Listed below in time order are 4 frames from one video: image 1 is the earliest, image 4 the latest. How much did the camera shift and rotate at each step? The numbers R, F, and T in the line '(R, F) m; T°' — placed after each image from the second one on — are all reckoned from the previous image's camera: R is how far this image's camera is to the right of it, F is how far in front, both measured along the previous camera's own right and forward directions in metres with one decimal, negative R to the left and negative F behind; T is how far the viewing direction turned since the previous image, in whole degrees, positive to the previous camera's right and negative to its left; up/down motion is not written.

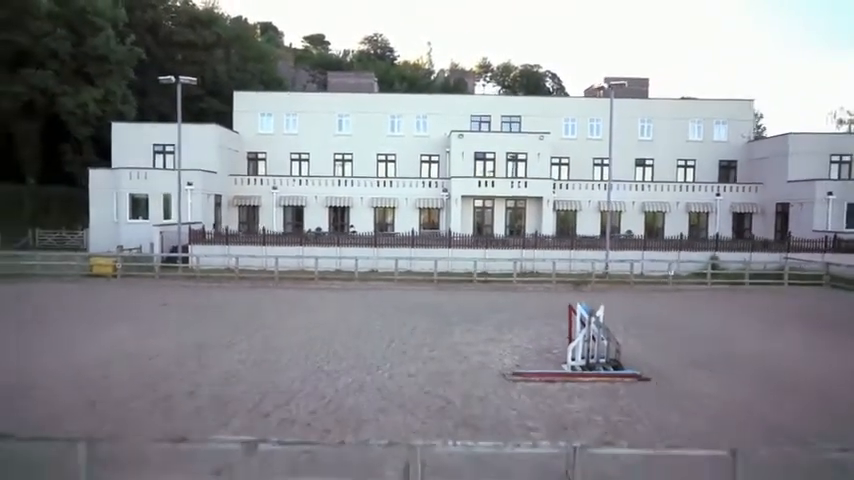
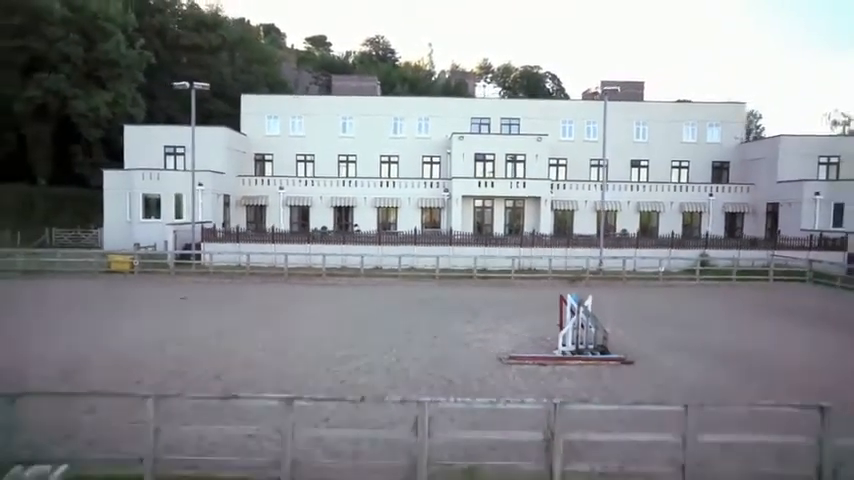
(0.0, -1.5) m; 0°
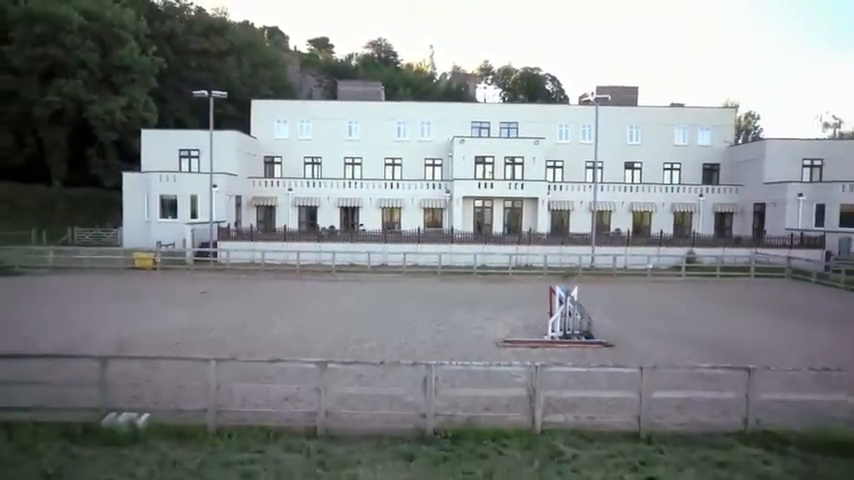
(-0.1, -2.1) m; 0°
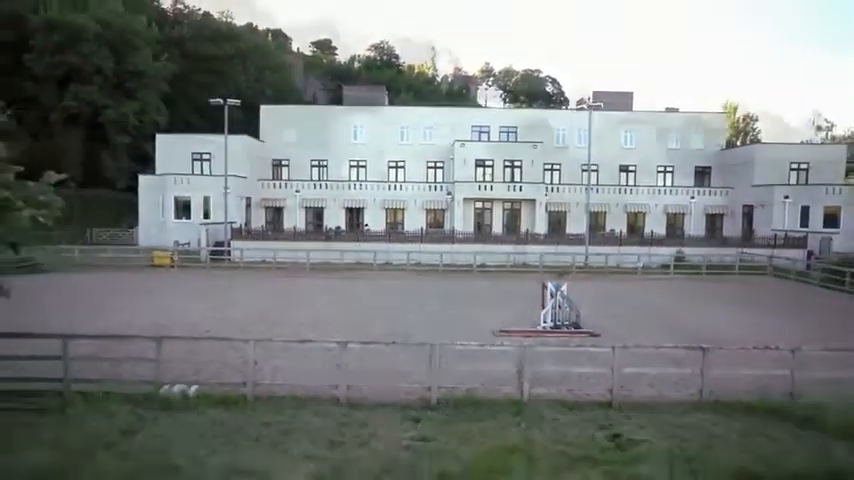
(0.0, -2.0) m; 0°
